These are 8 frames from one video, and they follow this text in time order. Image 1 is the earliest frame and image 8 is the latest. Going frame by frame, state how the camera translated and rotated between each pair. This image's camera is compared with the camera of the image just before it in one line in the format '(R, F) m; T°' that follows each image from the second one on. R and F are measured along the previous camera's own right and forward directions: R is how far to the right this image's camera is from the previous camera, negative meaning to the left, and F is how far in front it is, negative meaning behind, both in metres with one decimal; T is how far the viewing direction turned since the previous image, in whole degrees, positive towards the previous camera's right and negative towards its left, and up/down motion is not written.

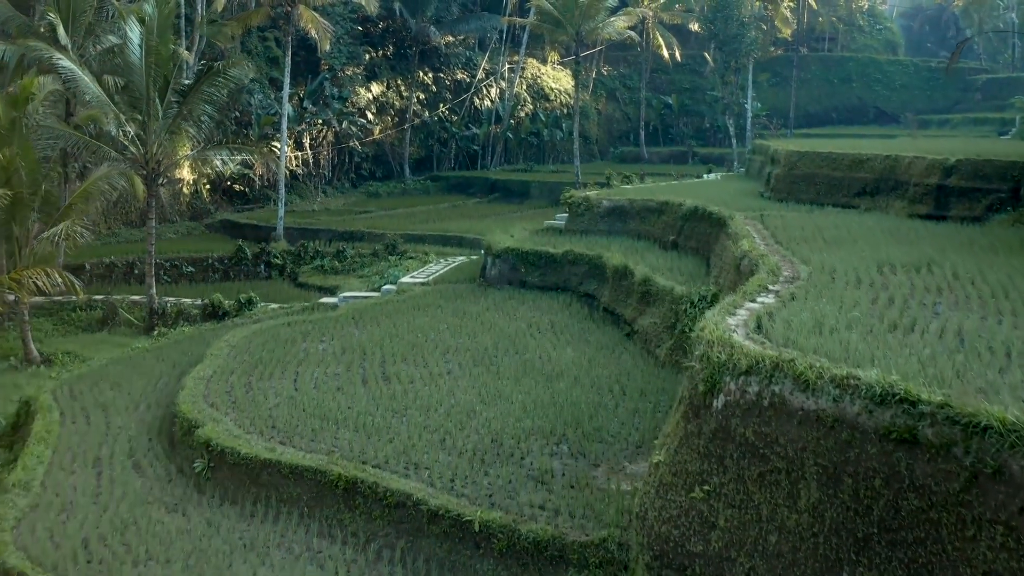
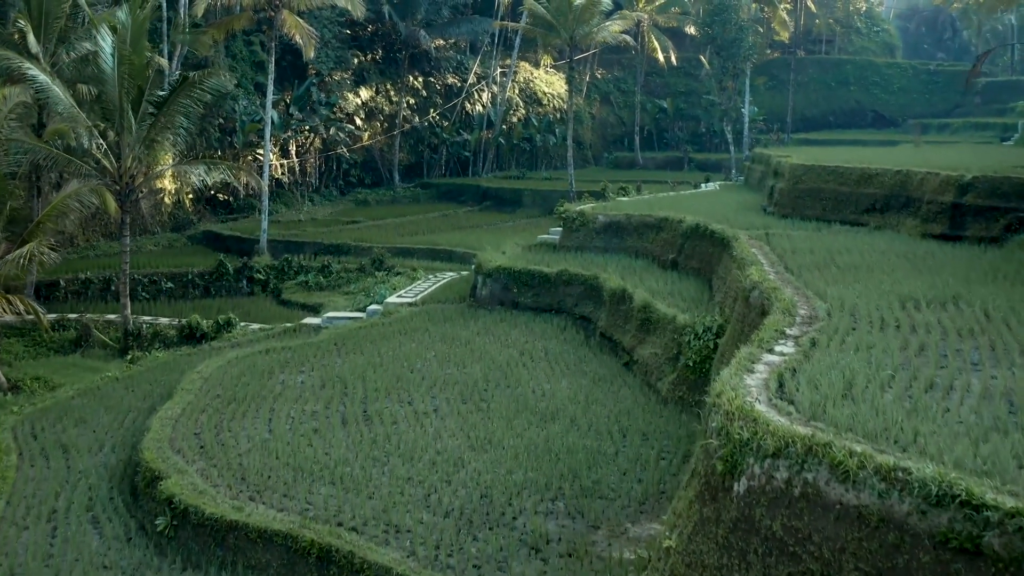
(0.0, +0.6) m; 0°
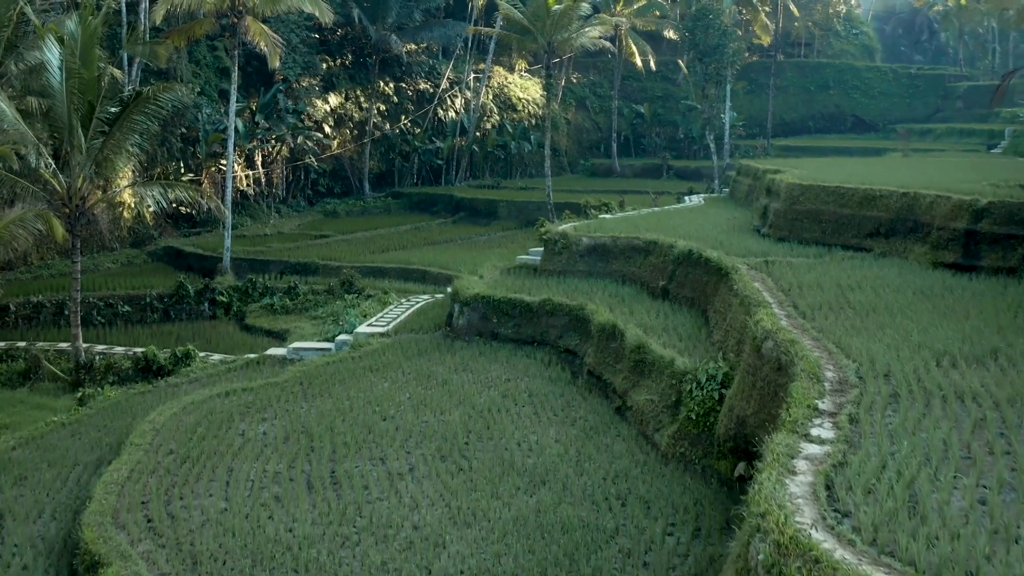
(-0.1, +0.7) m; +2°
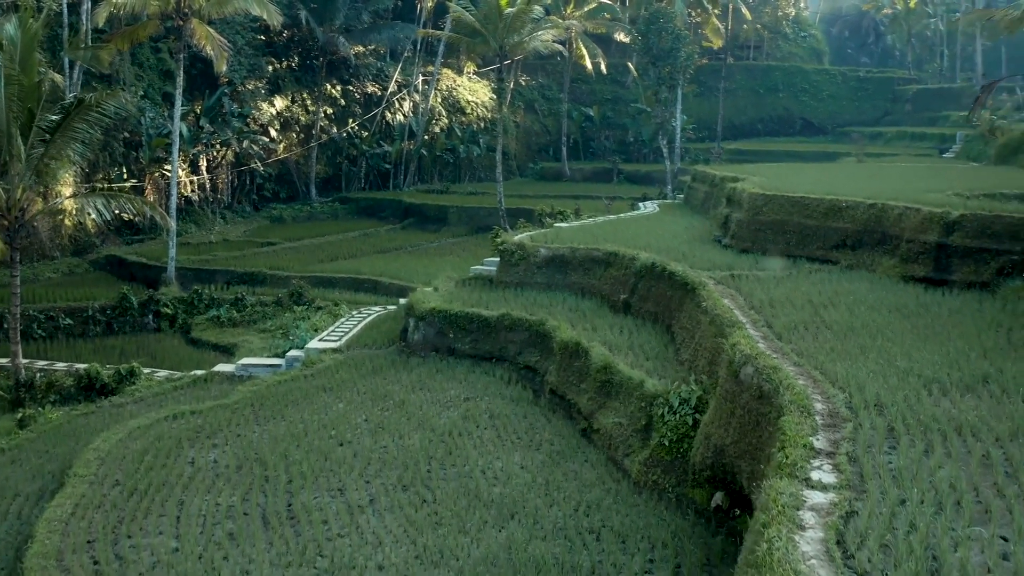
(-0.1, +0.4) m; +3°
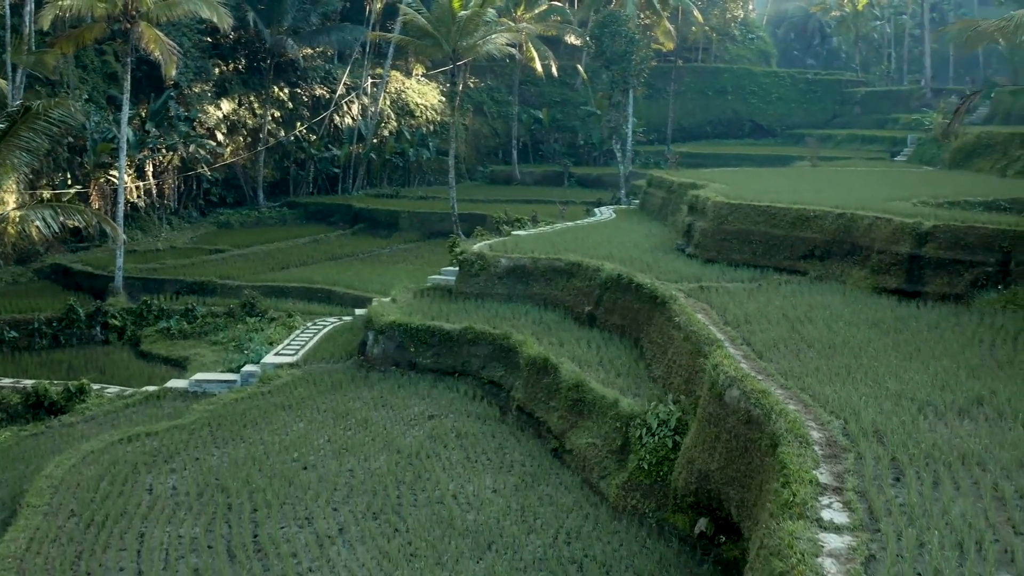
(-0.2, +0.3) m; +3°
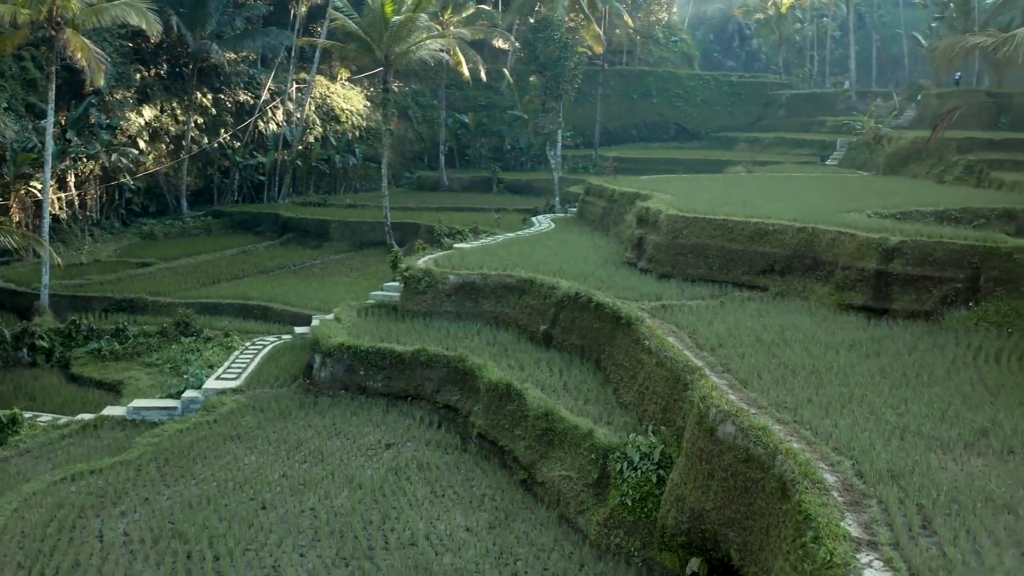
(-0.4, +0.4) m; +5°
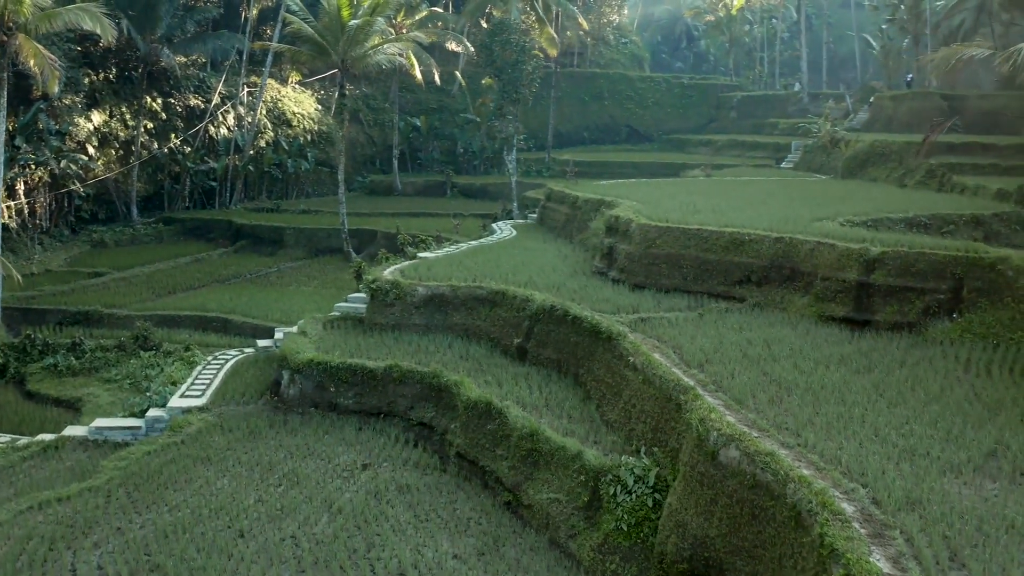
(-0.3, +0.2) m; +3°
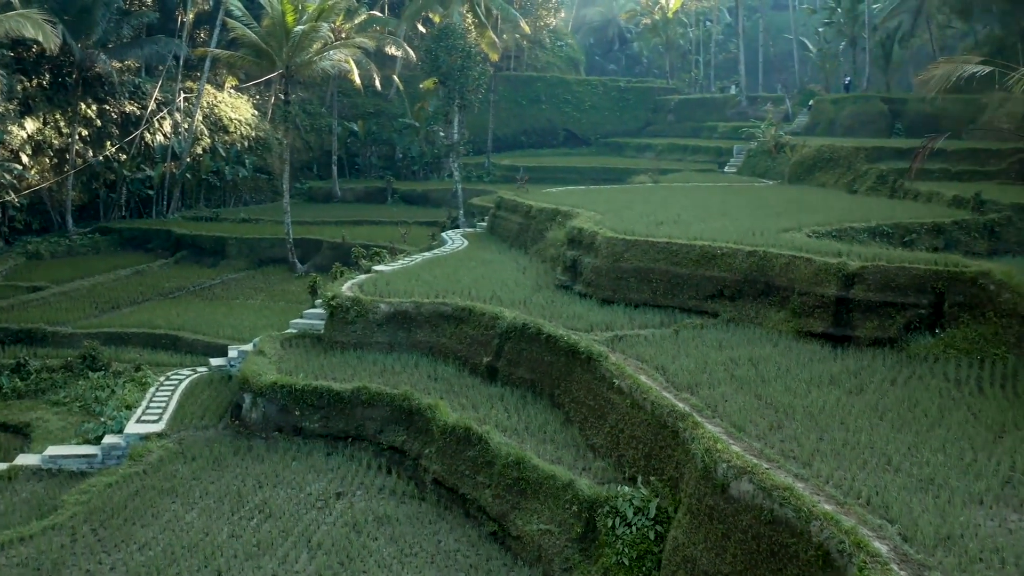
(-0.4, +0.3) m; +4°
